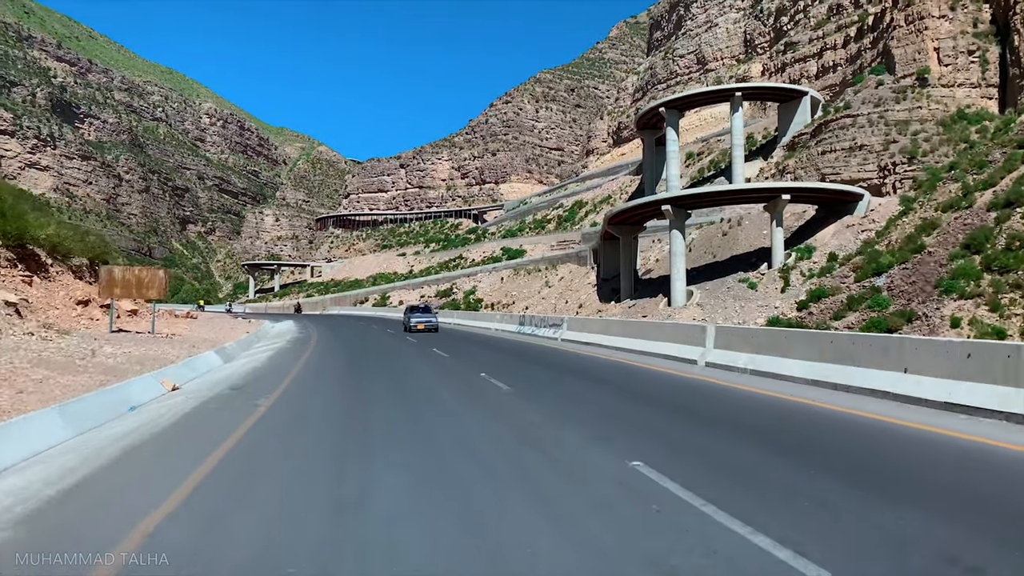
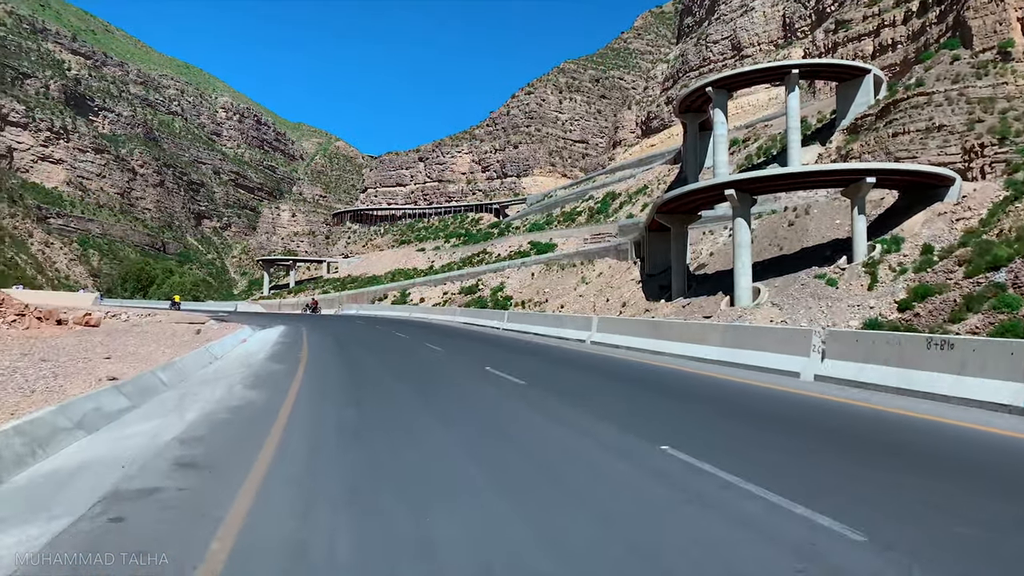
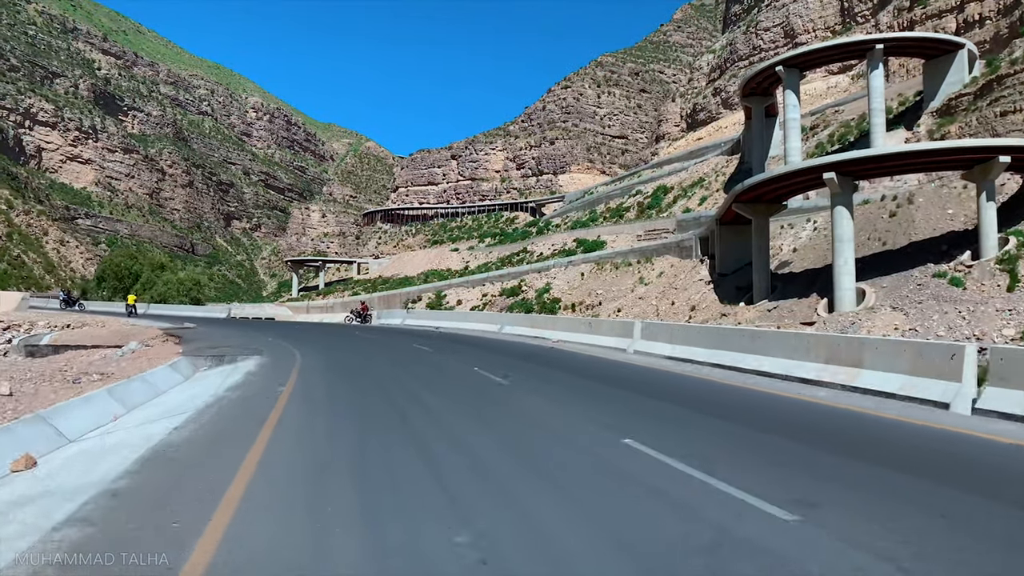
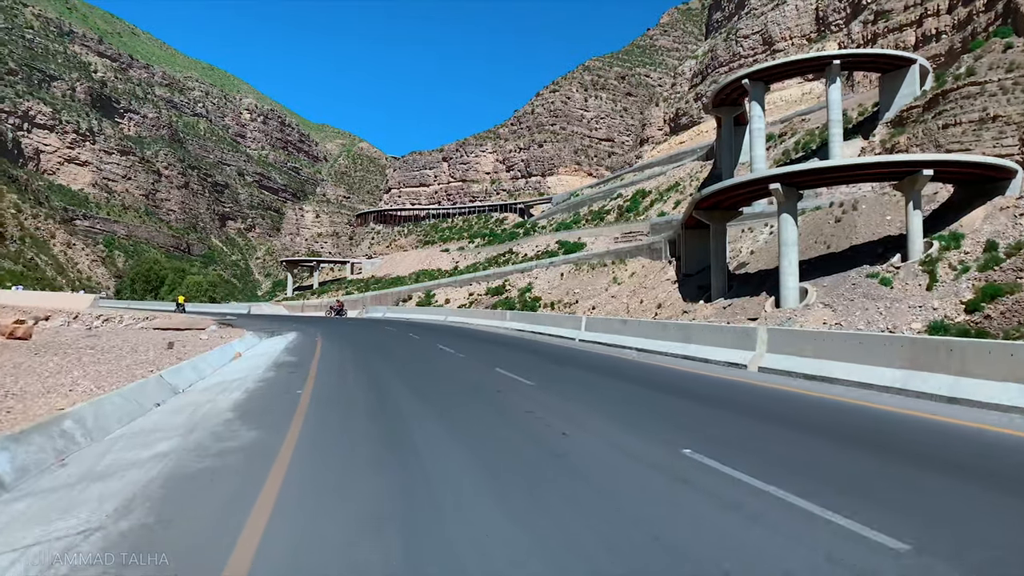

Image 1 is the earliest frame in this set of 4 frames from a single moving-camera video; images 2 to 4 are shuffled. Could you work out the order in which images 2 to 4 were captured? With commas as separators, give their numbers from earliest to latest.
2, 4, 3
